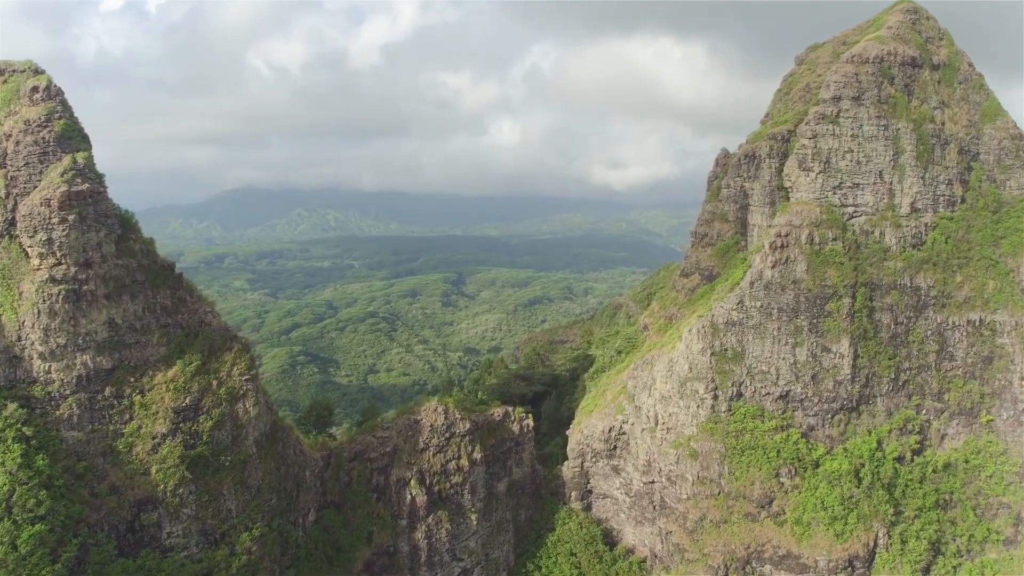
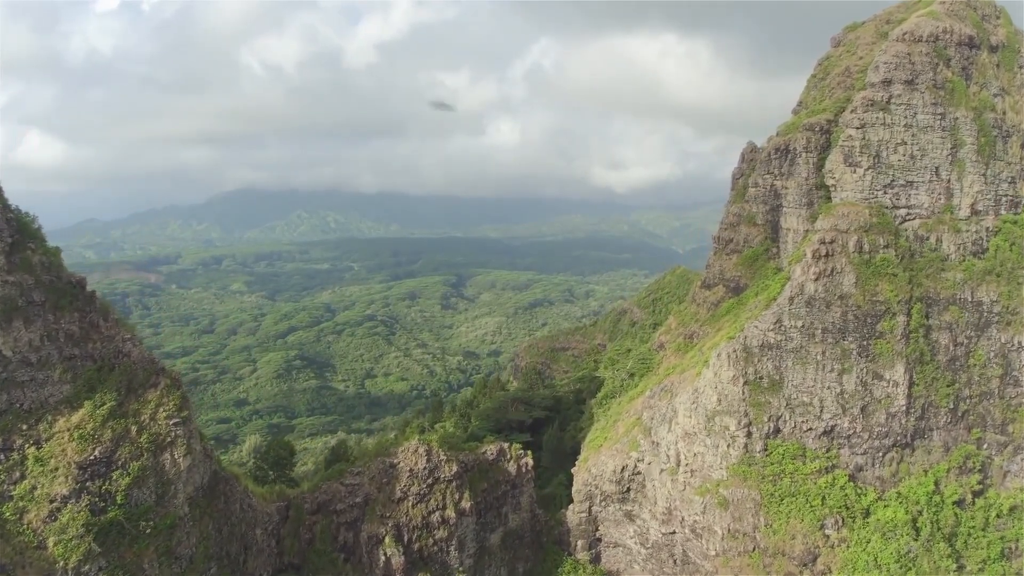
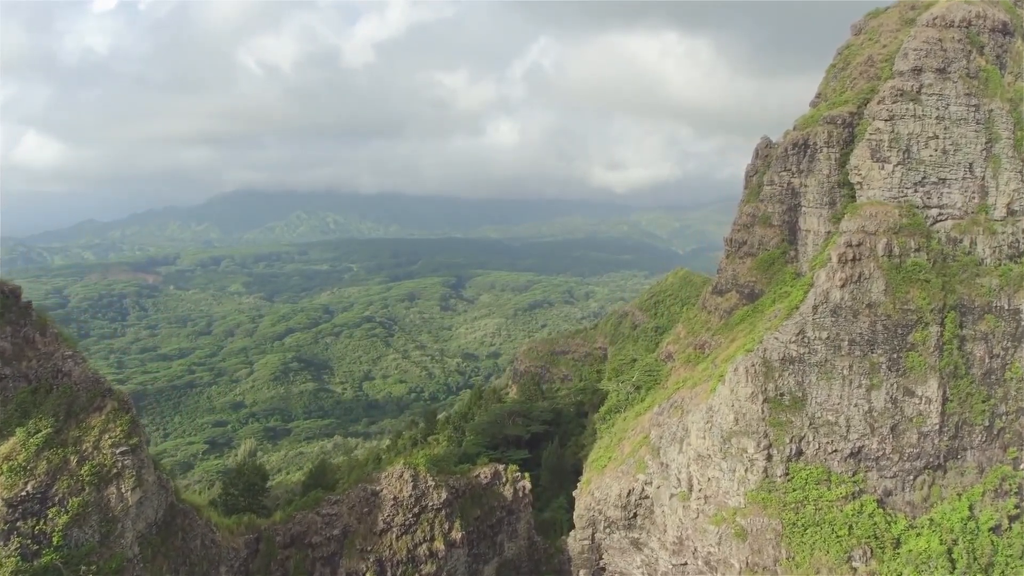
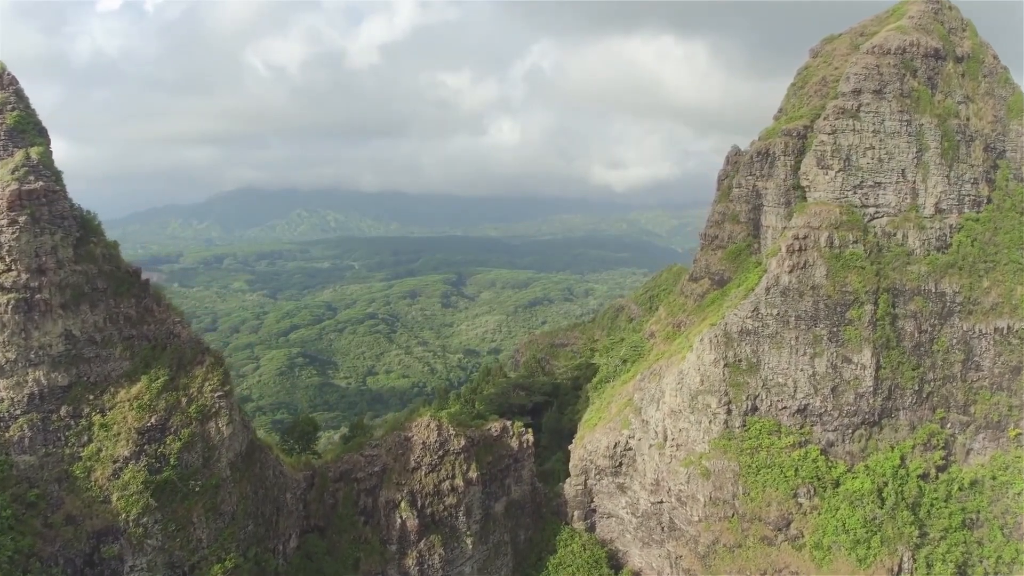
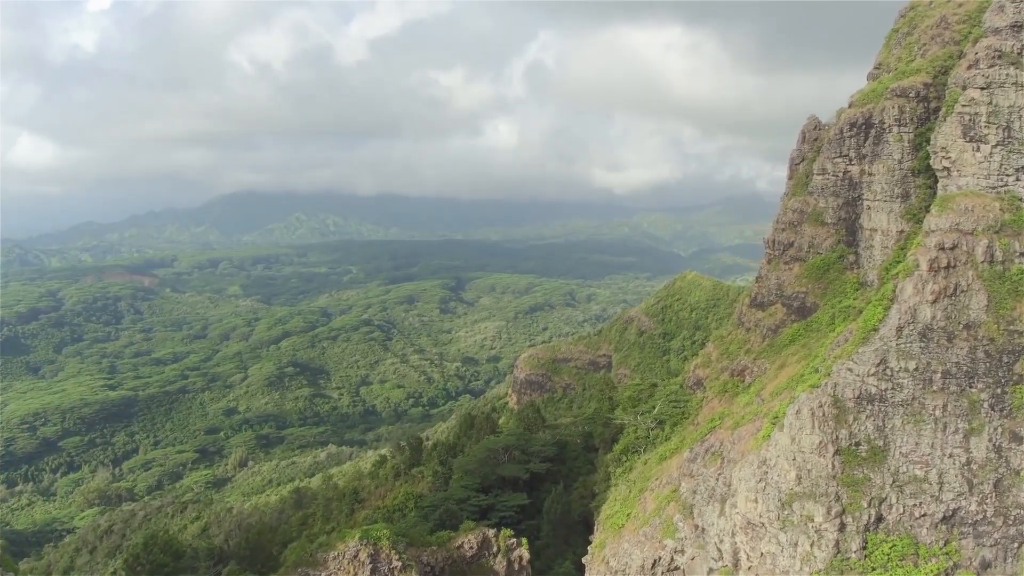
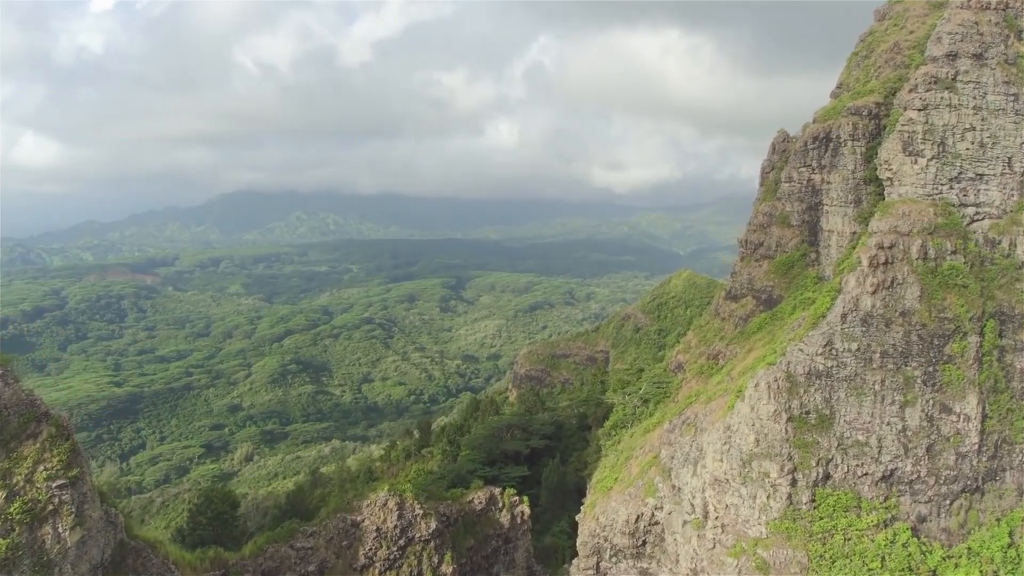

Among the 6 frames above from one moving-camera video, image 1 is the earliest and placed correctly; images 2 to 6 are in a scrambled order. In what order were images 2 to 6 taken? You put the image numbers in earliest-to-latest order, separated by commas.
4, 2, 3, 6, 5
